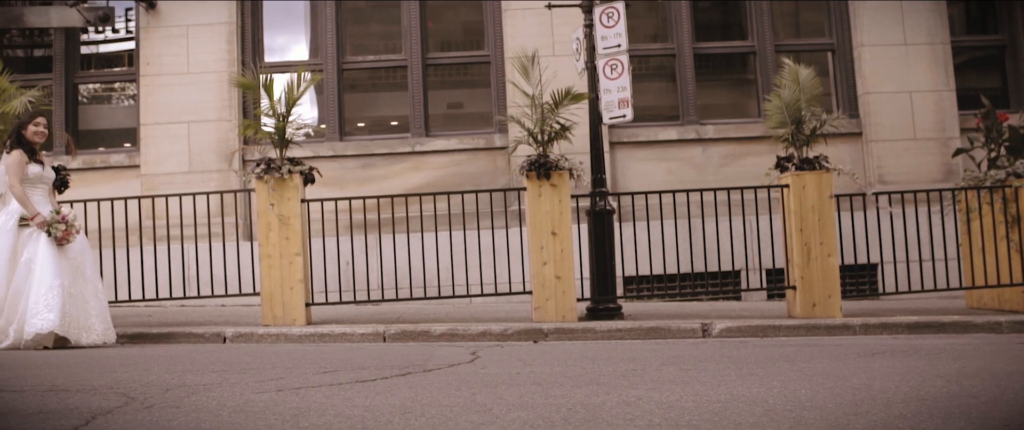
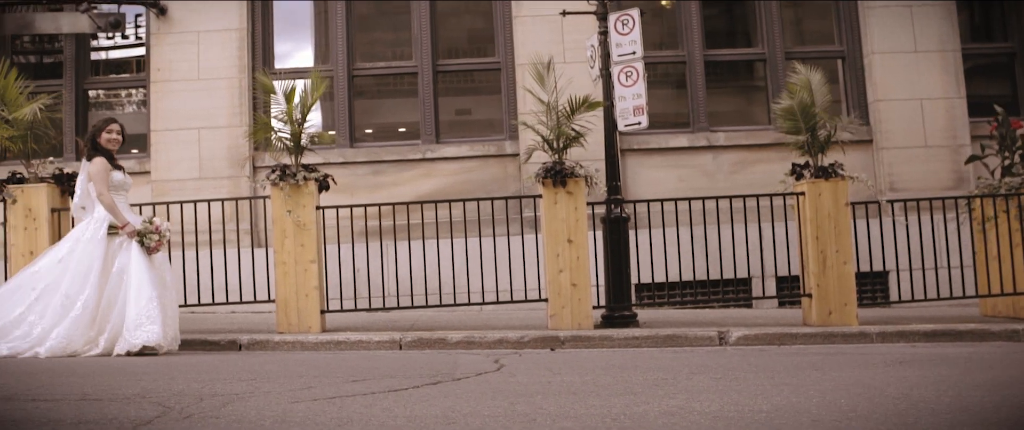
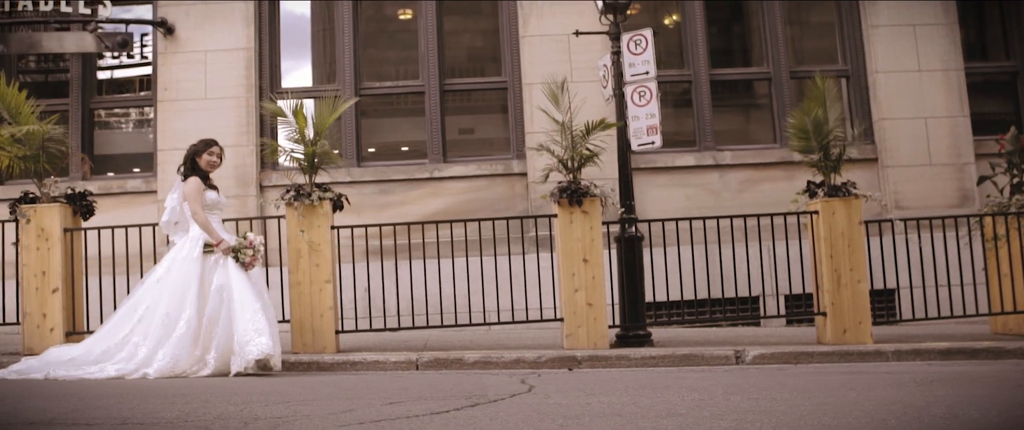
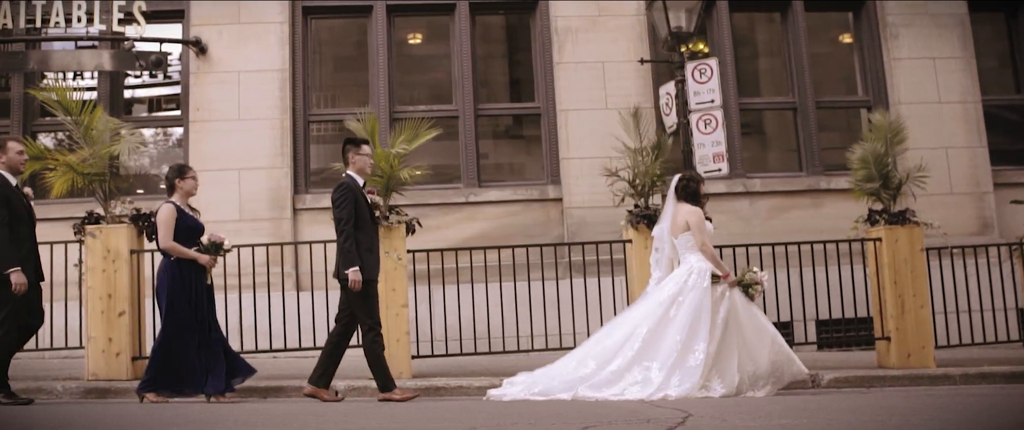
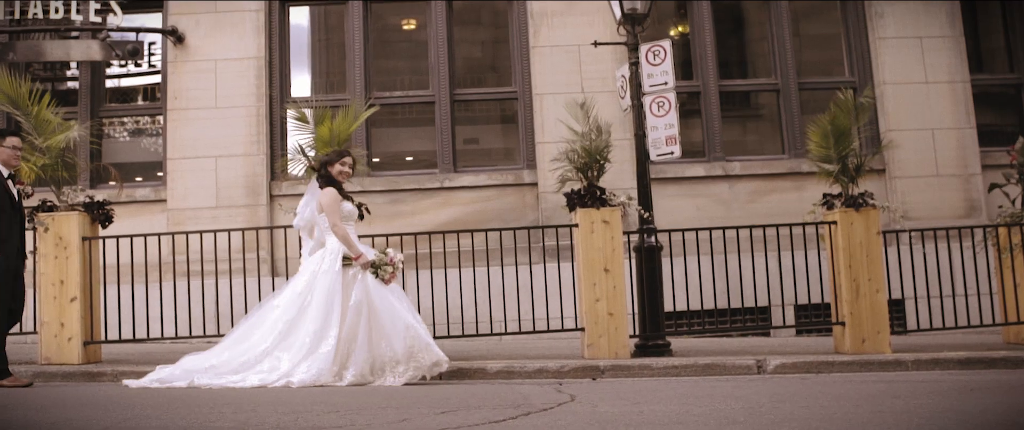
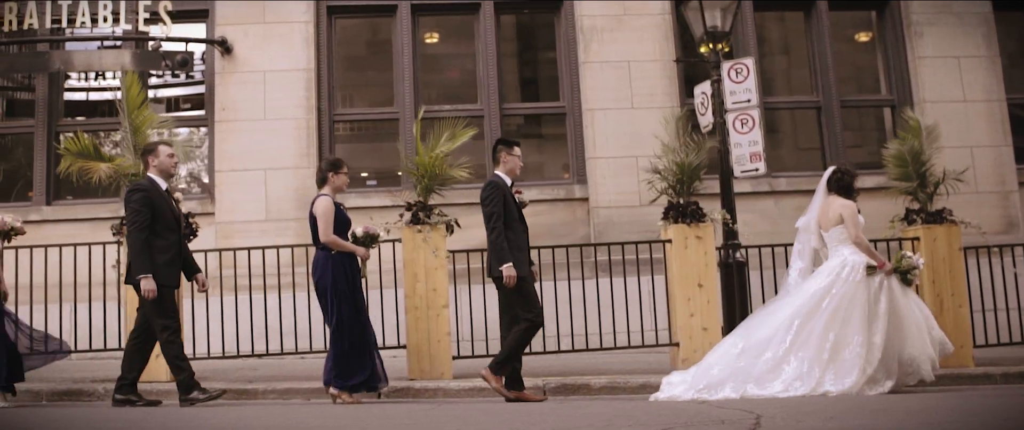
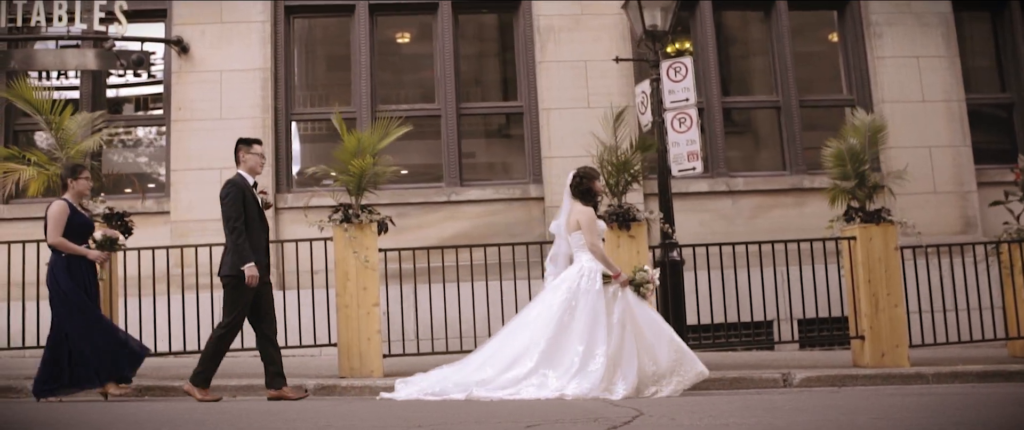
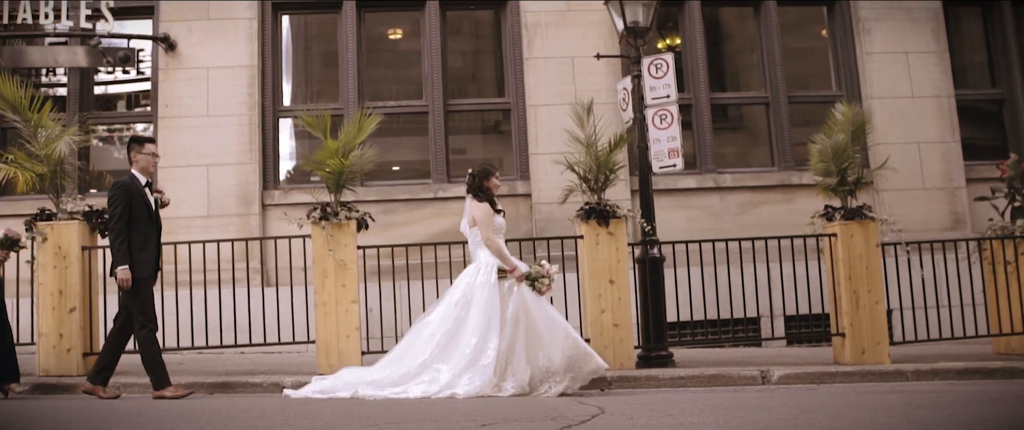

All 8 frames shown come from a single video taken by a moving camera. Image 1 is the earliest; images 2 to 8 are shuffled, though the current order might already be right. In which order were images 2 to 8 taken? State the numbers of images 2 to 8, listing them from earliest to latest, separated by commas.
2, 3, 5, 8, 7, 4, 6
